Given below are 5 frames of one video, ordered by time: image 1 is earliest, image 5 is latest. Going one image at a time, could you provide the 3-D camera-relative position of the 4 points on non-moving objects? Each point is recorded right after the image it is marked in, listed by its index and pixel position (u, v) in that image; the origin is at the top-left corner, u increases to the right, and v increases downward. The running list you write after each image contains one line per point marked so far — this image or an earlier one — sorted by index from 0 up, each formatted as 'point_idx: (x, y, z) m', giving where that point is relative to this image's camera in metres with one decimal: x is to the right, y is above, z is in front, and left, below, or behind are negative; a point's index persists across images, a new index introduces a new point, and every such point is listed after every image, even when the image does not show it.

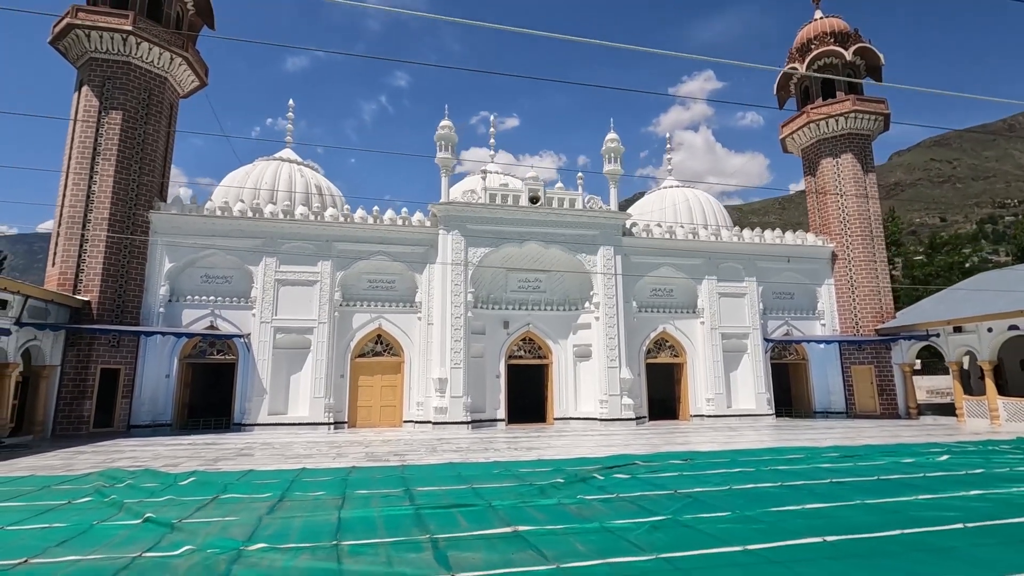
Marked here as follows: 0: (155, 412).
0: (-6.9, -2.4, +10.3) m
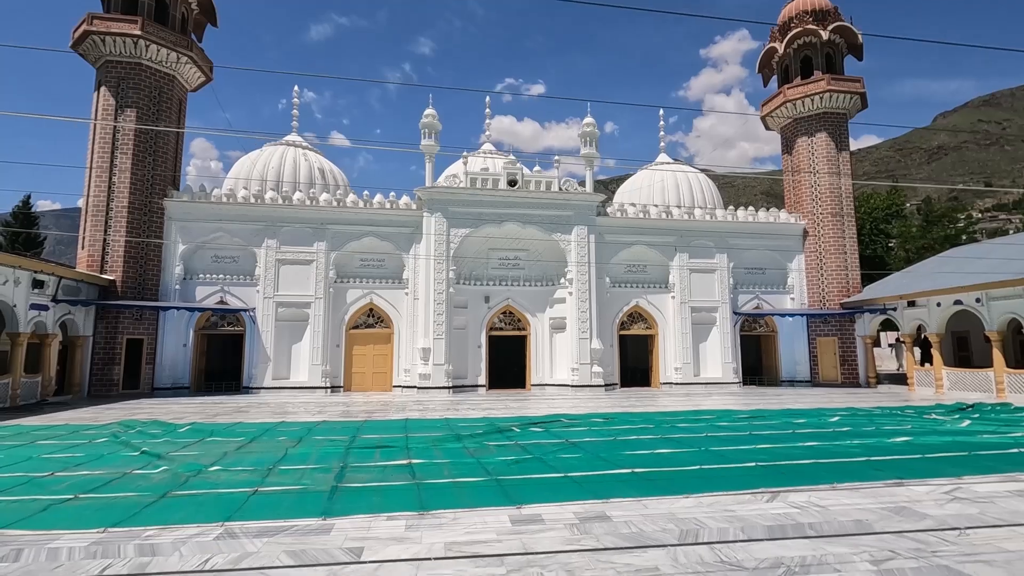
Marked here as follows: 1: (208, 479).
0: (-7.5, -1.9, +11.8) m
1: (-2.3, -1.4, +4.0) m
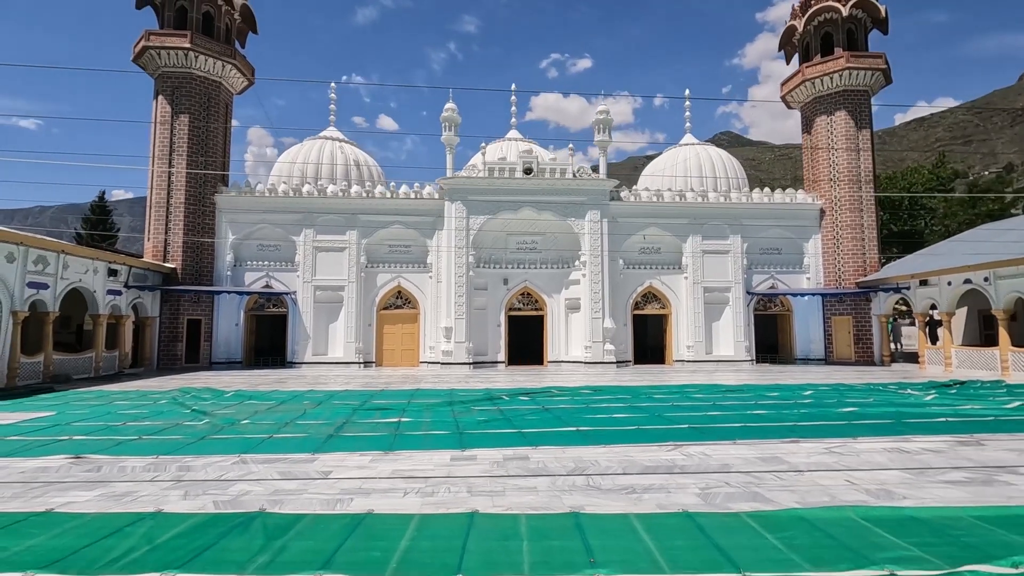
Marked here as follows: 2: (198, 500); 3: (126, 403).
0: (-7.1, -1.6, +13.4) m
1: (-2.6, -1.4, +5.2) m
2: (-1.7, -1.2, +3.0) m
3: (-4.9, -1.5, +6.8) m
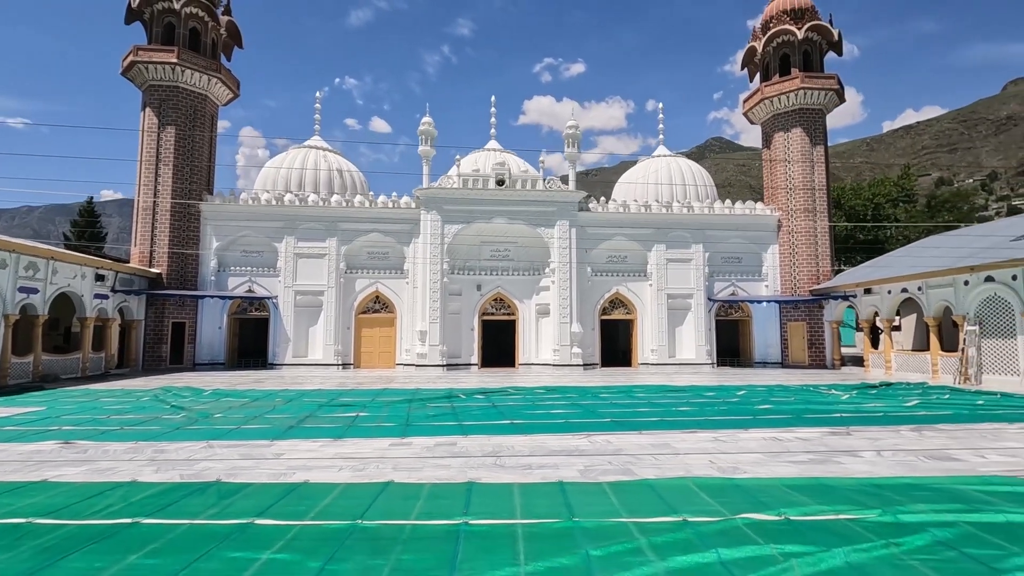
0: (-7.8, -1.7, +14.0) m
1: (-3.3, -1.4, +5.8) m
2: (-2.3, -1.3, +3.6) m
3: (-5.6, -1.5, +7.4) m
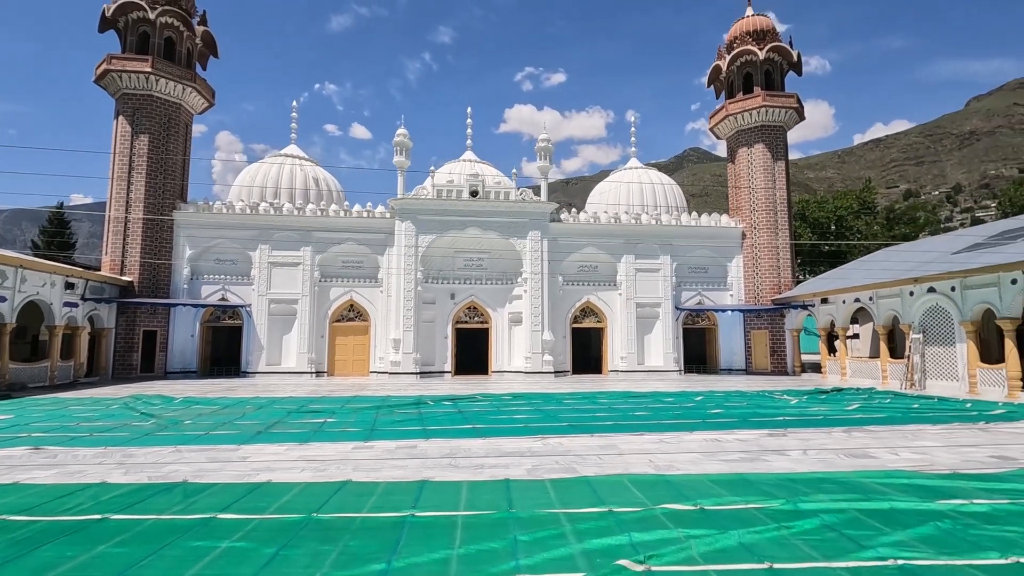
0: (-8.6, -1.9, +14.0) m
1: (-3.7, -1.6, +6.0) m
2: (-2.7, -1.3, +3.8) m
3: (-6.0, -1.7, +7.5) m
